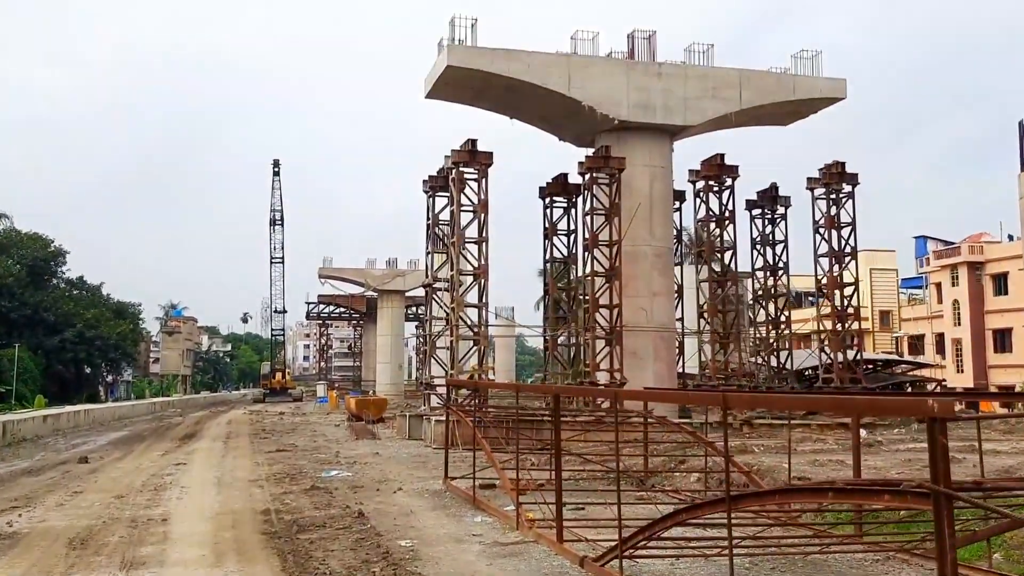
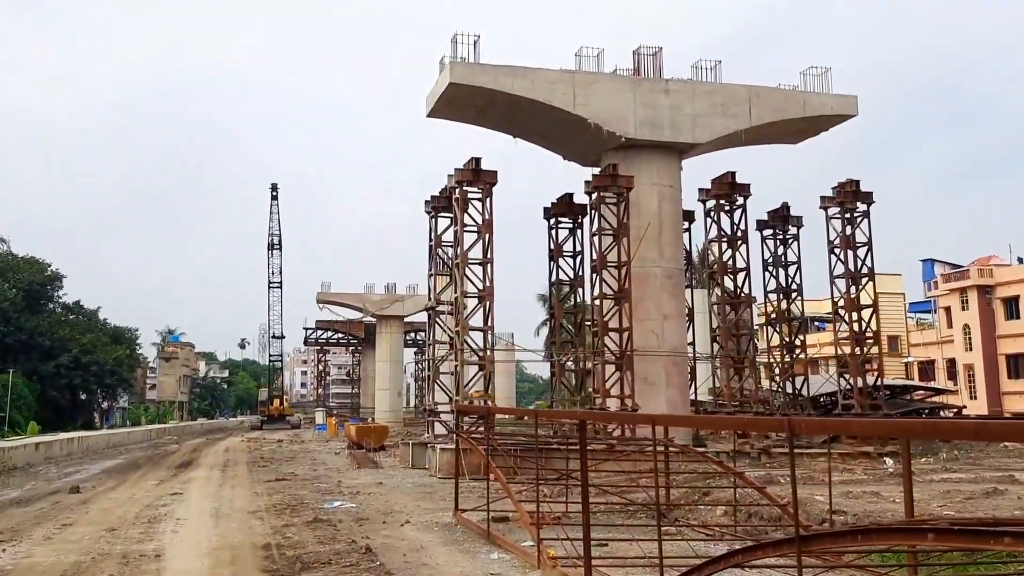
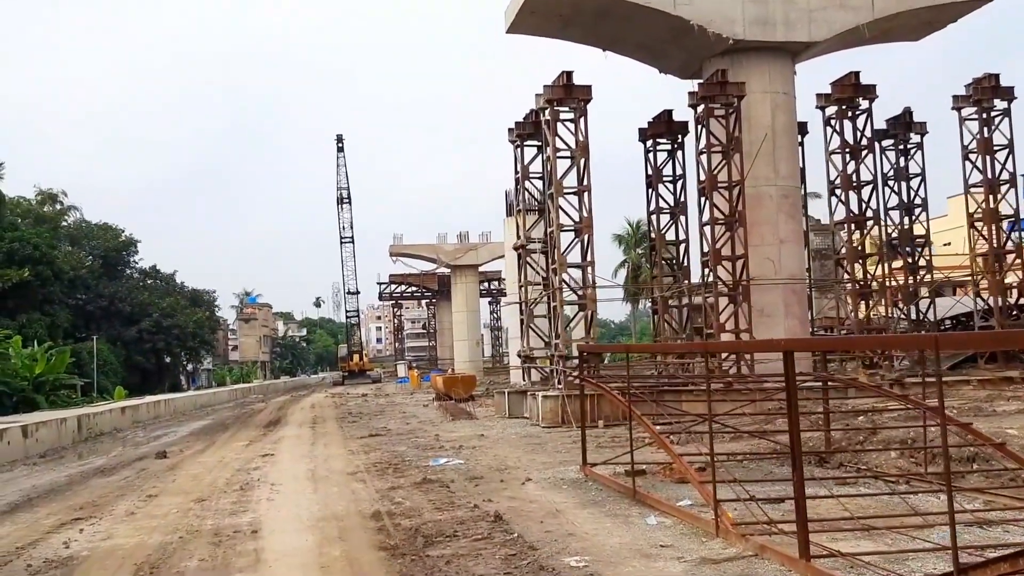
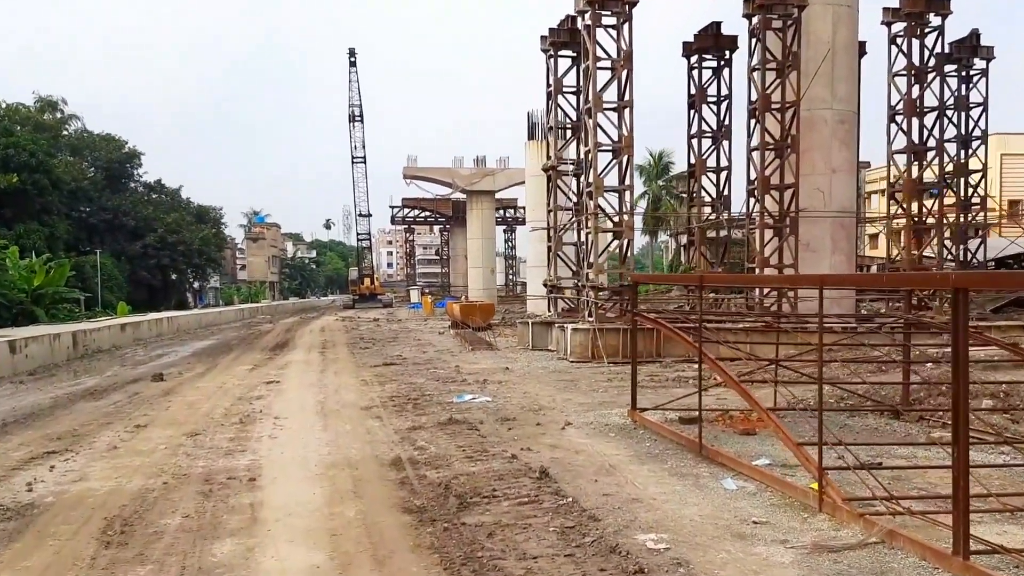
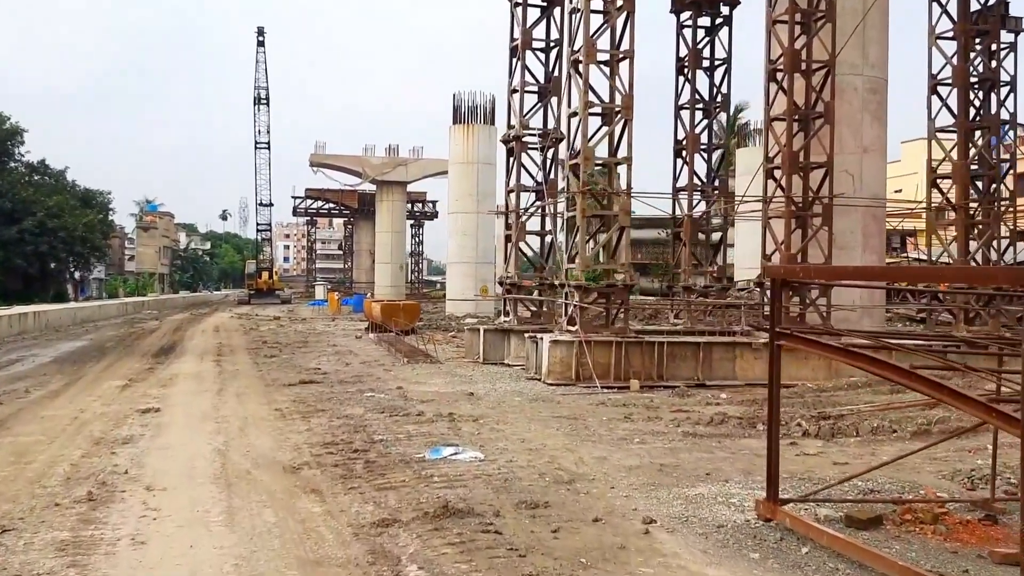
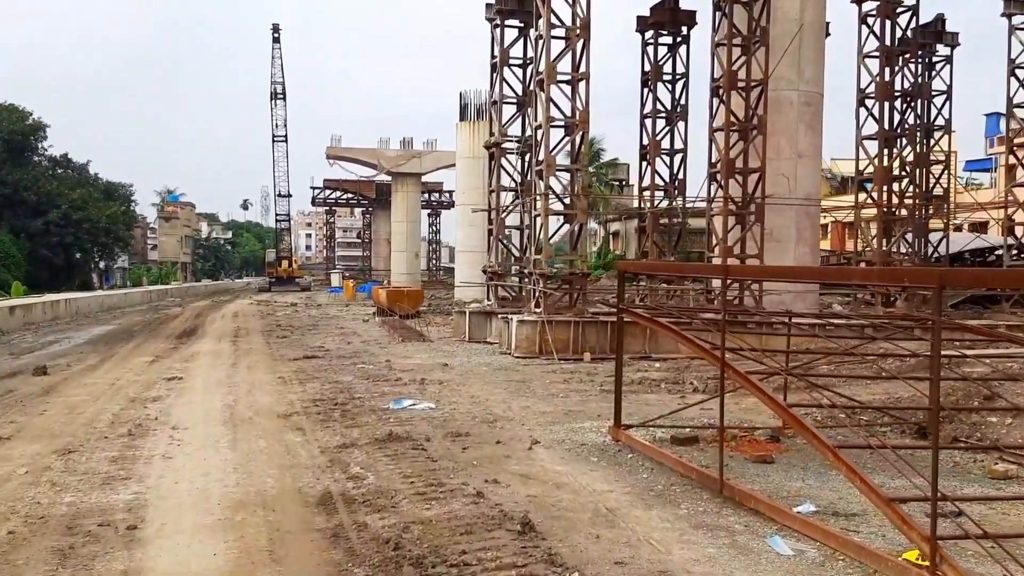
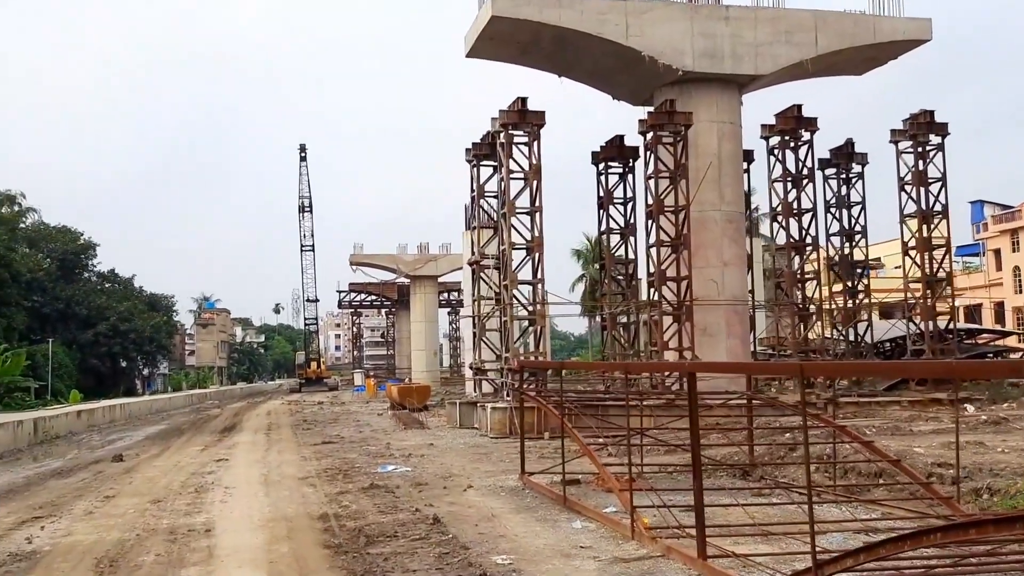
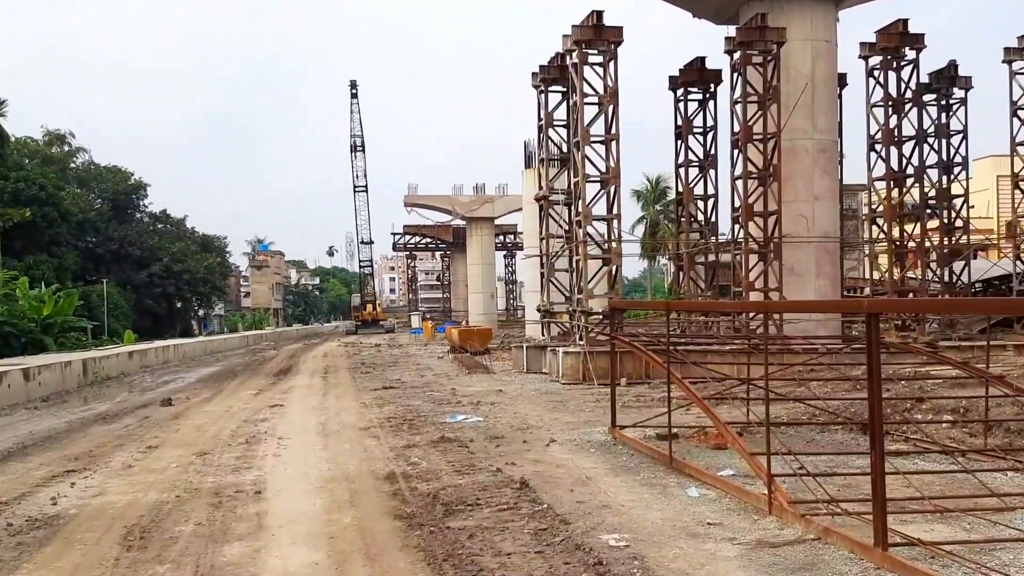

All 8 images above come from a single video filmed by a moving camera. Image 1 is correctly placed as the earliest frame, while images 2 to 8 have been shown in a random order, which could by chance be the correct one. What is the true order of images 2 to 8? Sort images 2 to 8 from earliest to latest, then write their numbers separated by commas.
2, 7, 3, 8, 4, 6, 5
